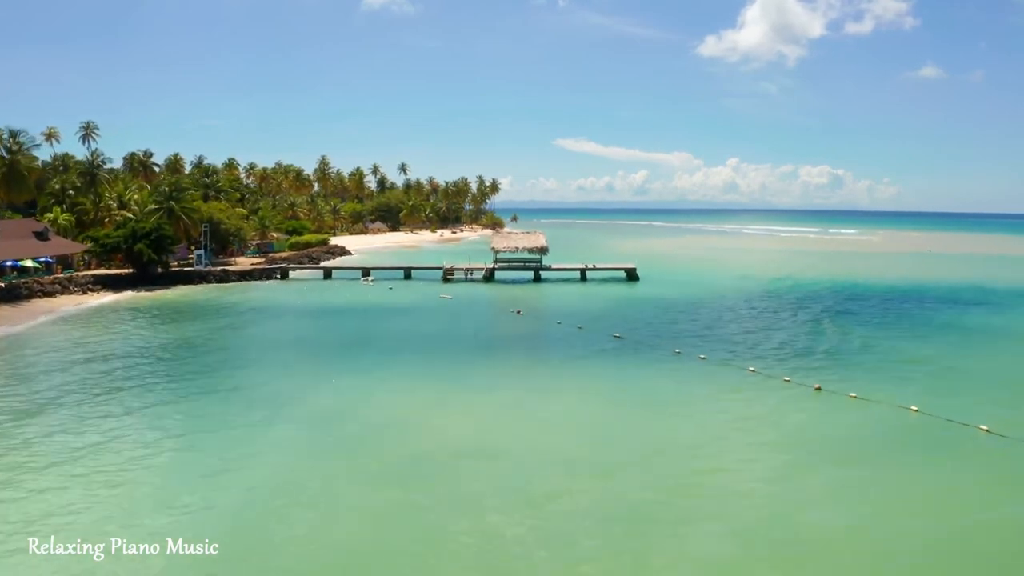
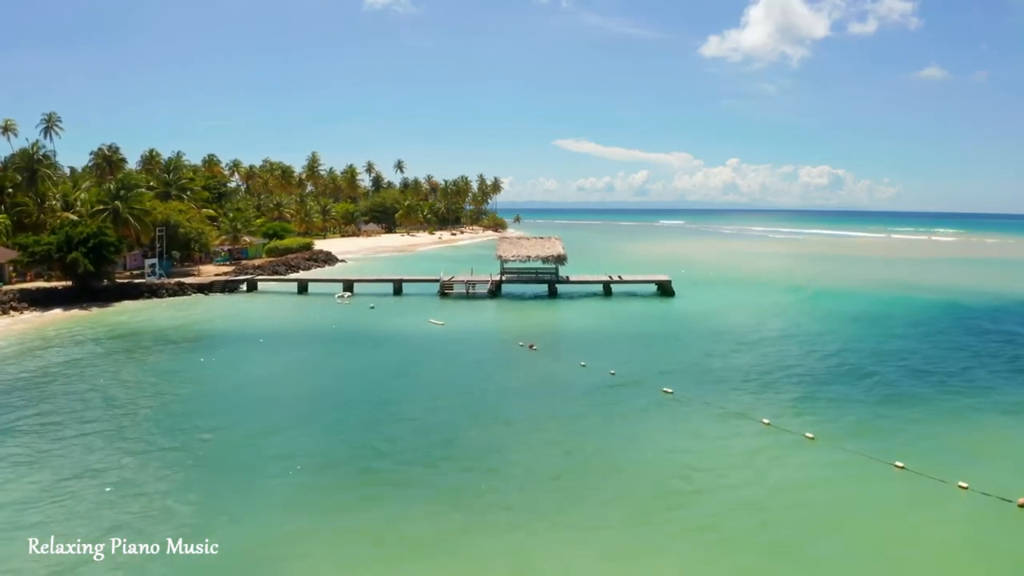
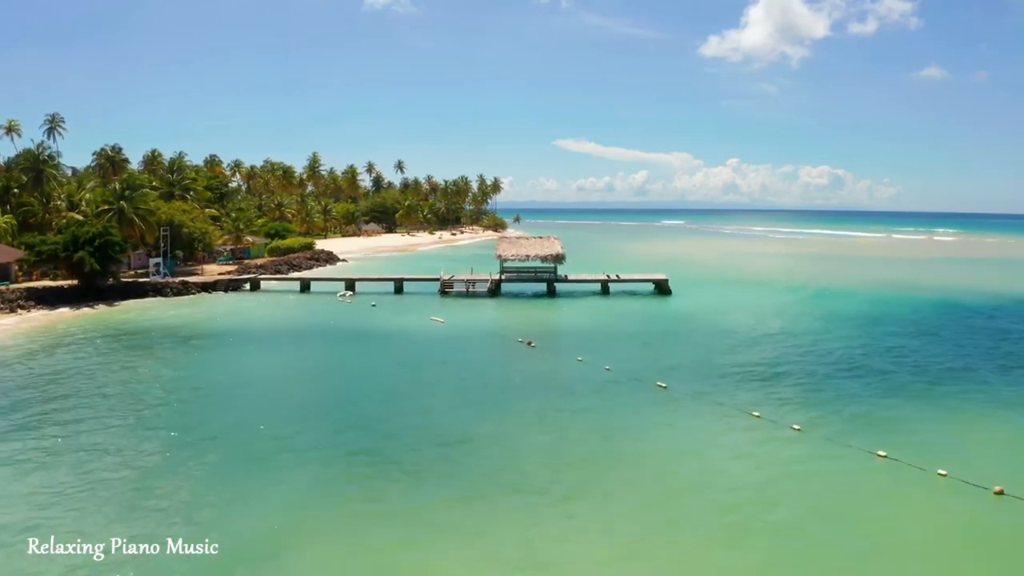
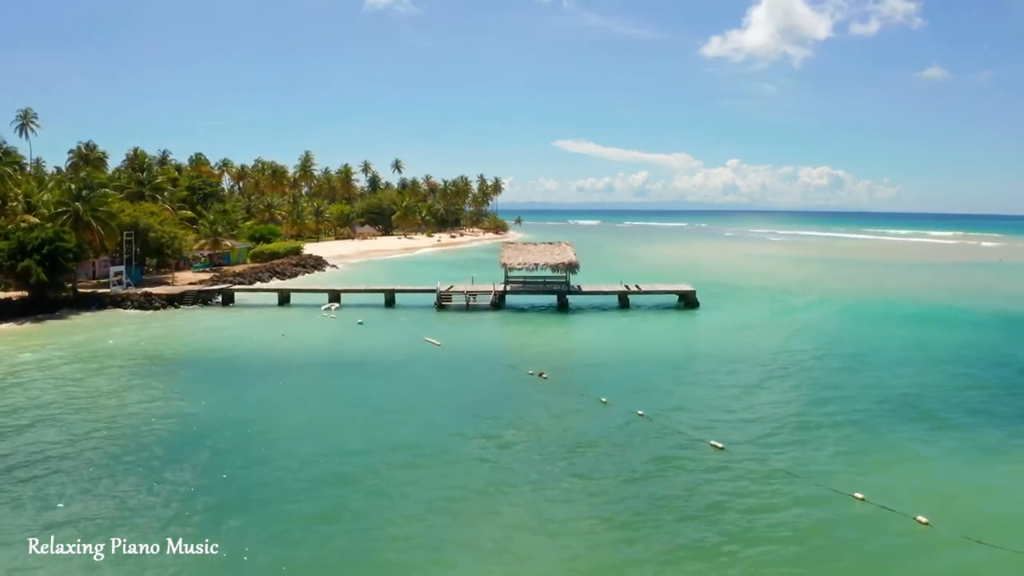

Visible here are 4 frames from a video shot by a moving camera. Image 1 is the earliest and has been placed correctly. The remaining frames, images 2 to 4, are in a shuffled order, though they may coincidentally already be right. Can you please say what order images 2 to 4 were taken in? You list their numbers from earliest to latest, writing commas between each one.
3, 2, 4
